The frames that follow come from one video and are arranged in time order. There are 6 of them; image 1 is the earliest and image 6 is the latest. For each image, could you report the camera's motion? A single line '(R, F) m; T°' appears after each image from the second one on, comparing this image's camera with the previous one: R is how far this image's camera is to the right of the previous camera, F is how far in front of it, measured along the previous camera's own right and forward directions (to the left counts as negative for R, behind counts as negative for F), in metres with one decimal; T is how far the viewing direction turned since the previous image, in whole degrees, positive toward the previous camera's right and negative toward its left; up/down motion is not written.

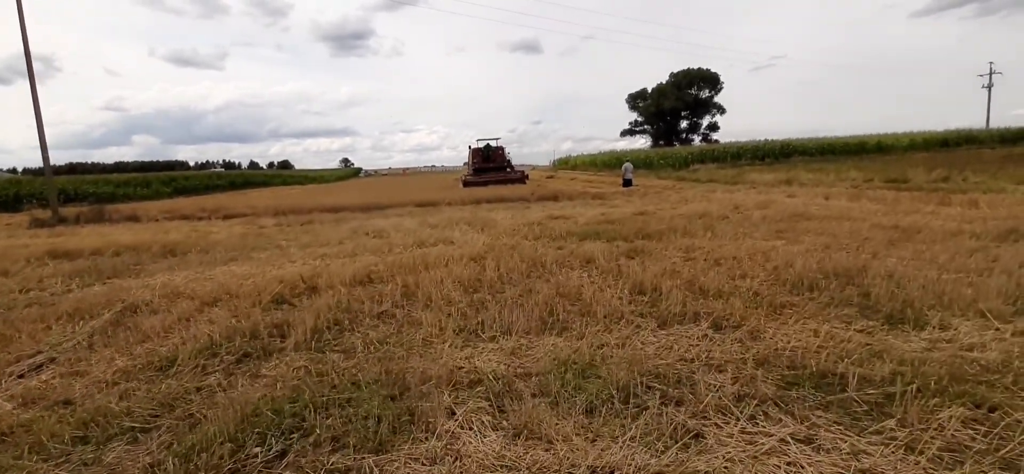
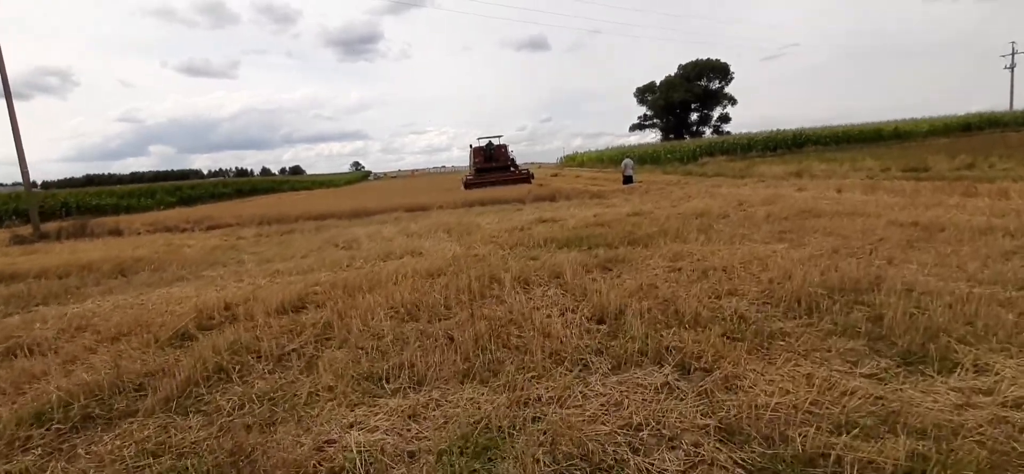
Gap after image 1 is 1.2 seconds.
(+0.6, +0.8) m; -2°
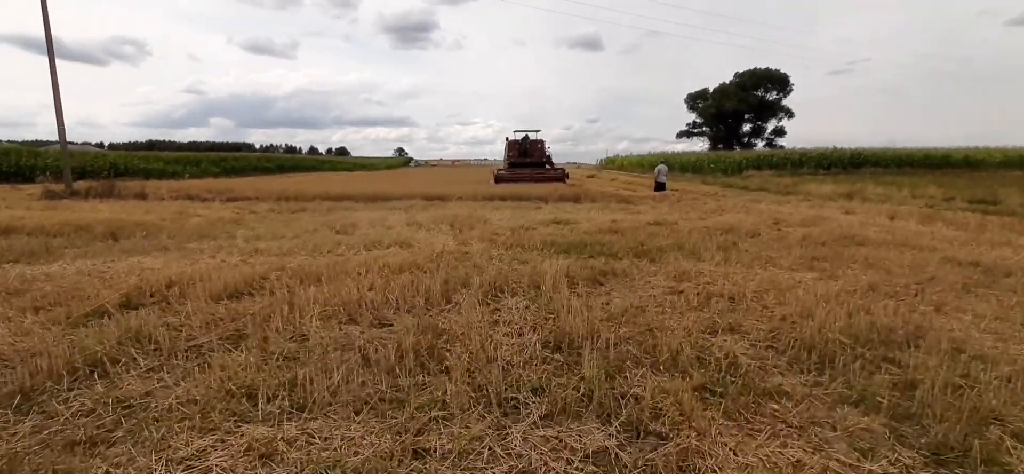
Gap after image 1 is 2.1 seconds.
(+0.6, +0.7) m; -4°
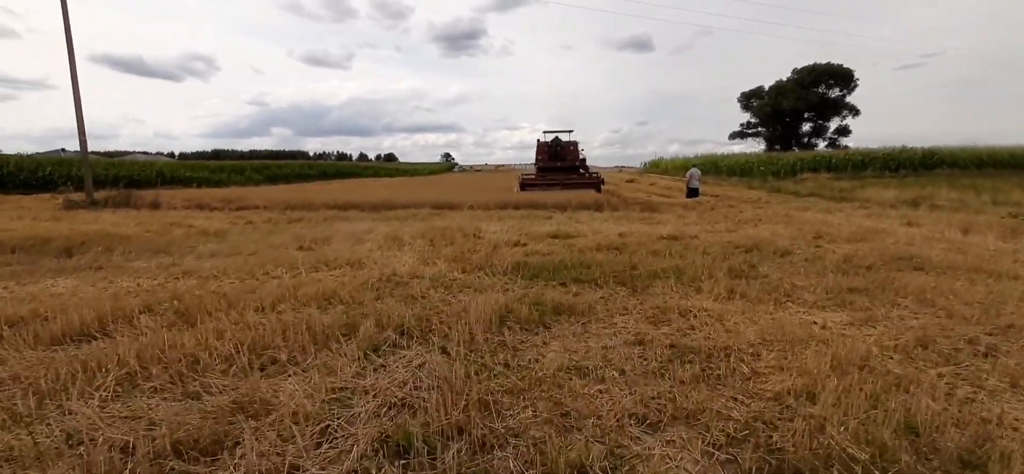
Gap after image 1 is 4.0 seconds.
(+1.0, +1.2) m; -6°
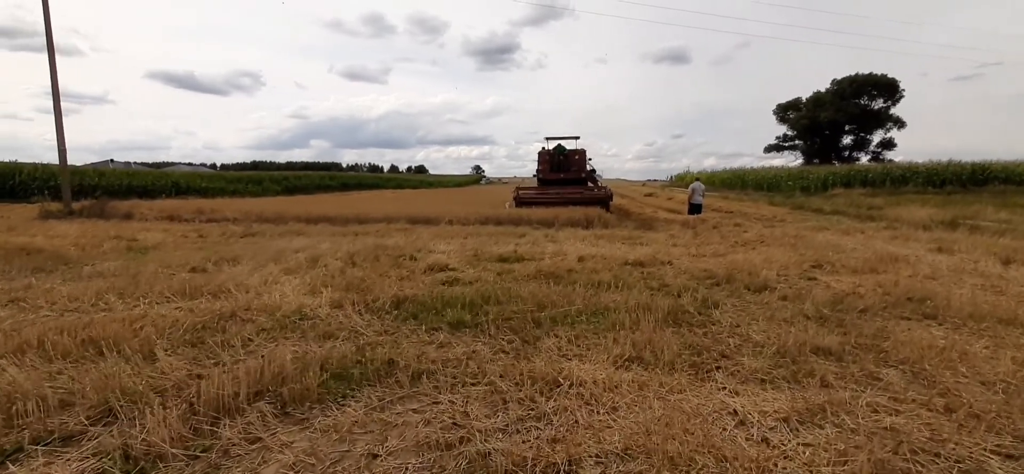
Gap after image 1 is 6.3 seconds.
(+1.4, +1.3) m; -4°
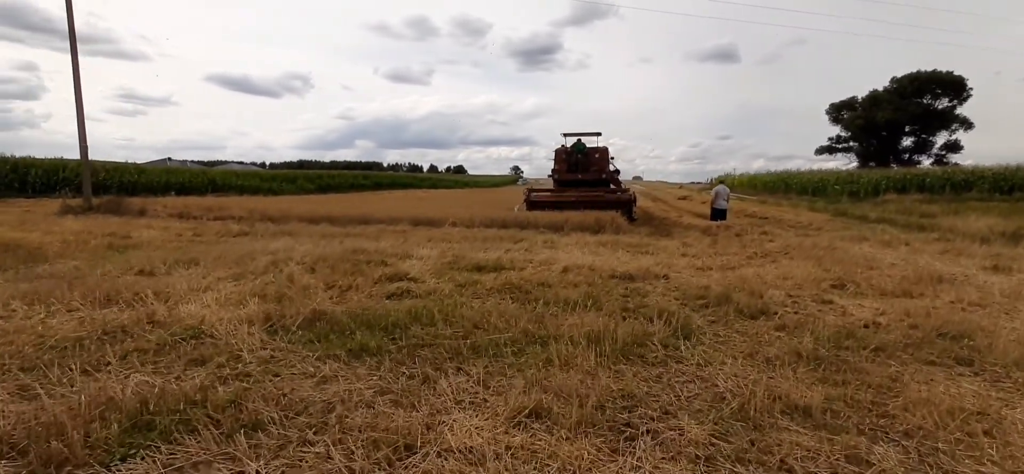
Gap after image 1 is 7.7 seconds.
(+0.9, +0.8) m; -5°
